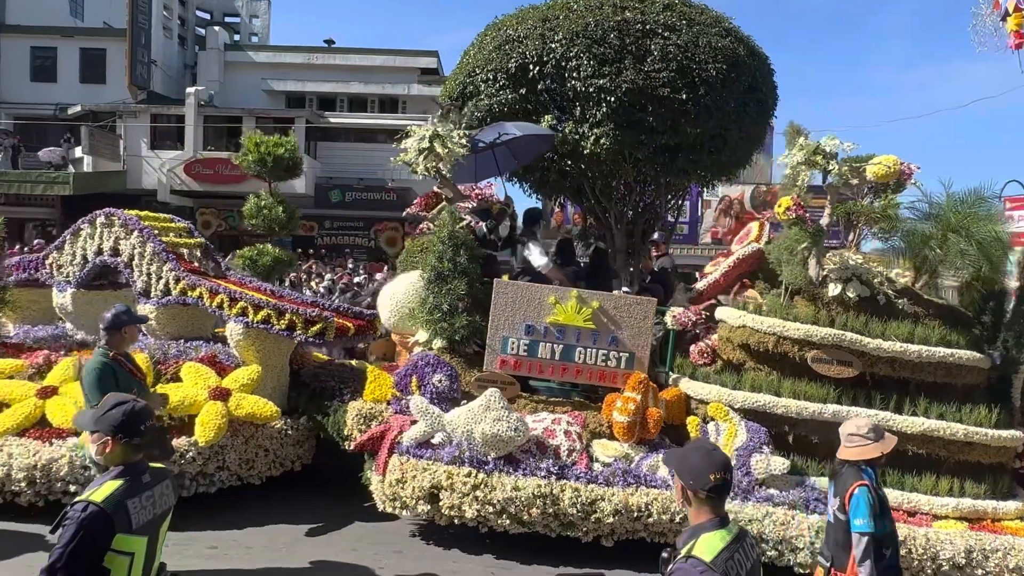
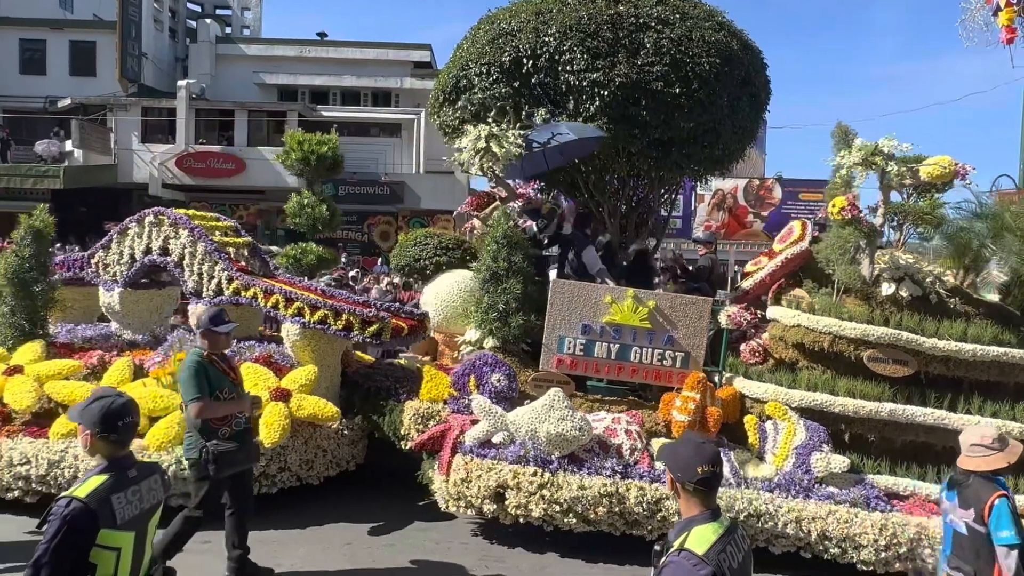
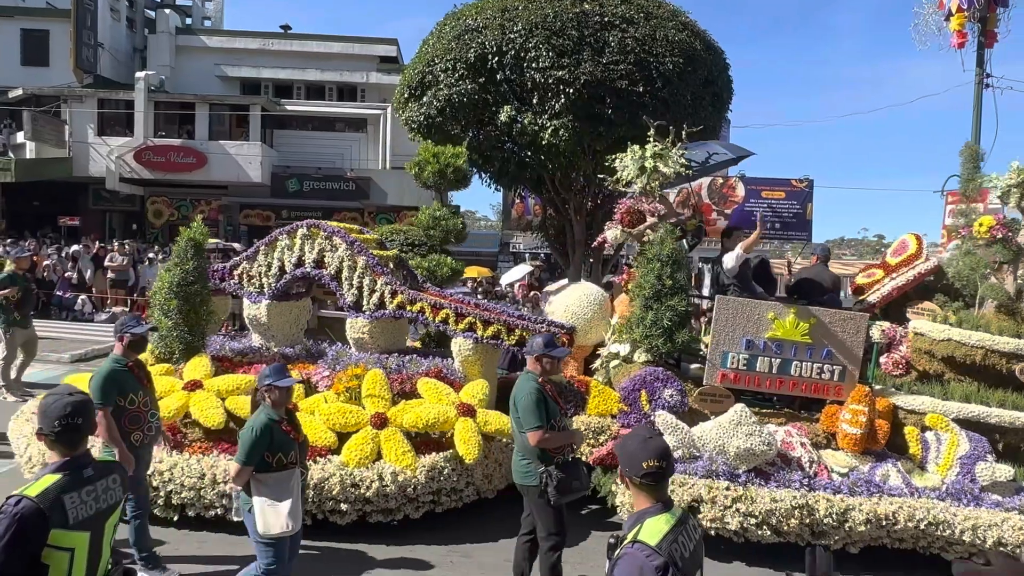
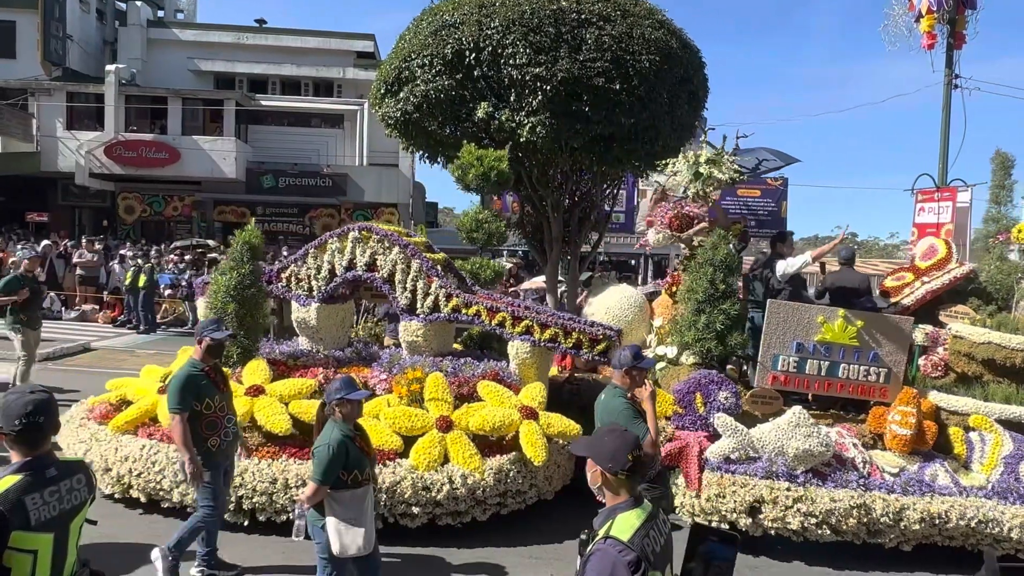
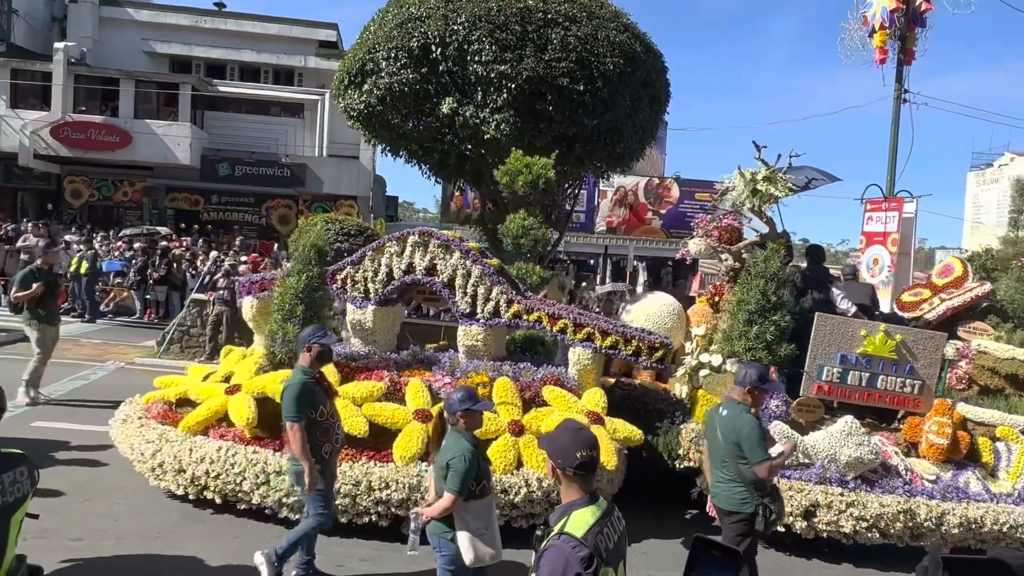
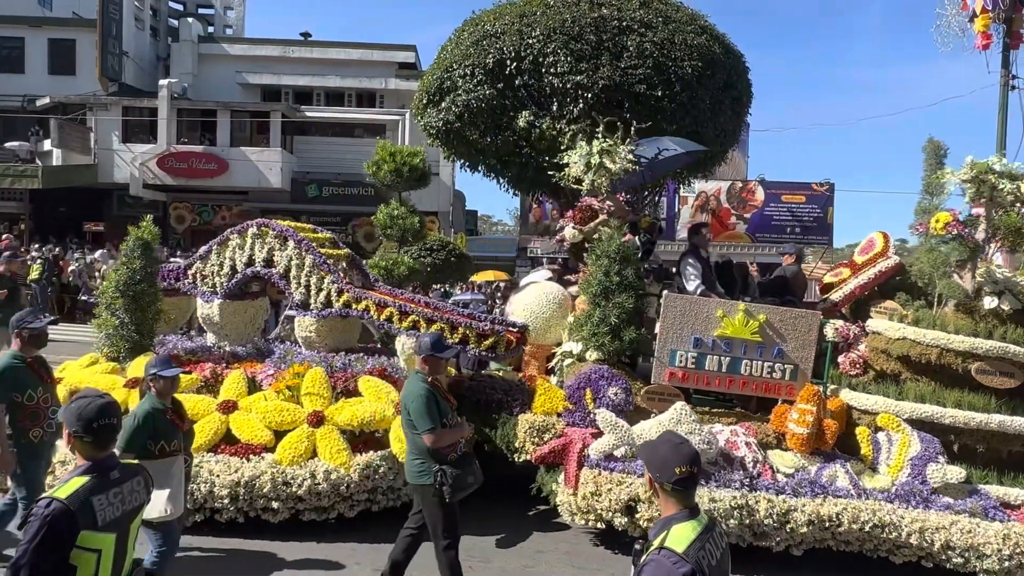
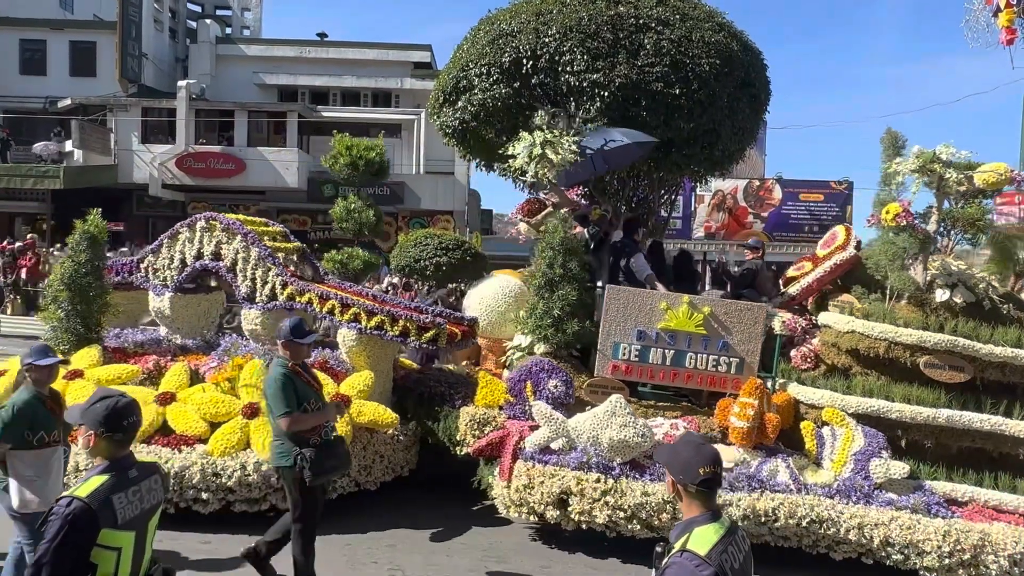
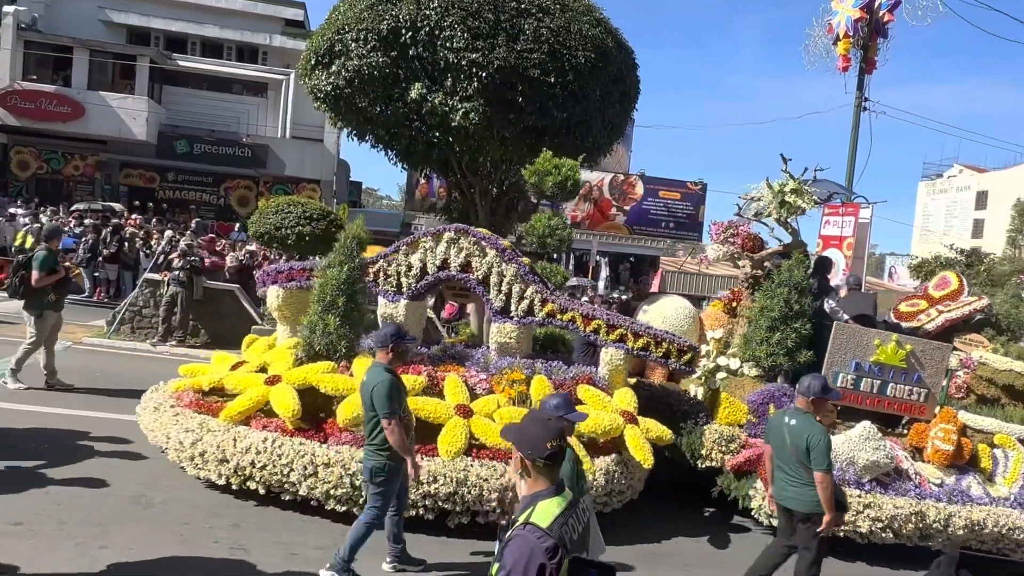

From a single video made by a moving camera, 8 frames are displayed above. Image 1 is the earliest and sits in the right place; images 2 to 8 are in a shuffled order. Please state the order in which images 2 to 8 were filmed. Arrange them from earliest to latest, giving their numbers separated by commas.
2, 7, 6, 3, 4, 5, 8
